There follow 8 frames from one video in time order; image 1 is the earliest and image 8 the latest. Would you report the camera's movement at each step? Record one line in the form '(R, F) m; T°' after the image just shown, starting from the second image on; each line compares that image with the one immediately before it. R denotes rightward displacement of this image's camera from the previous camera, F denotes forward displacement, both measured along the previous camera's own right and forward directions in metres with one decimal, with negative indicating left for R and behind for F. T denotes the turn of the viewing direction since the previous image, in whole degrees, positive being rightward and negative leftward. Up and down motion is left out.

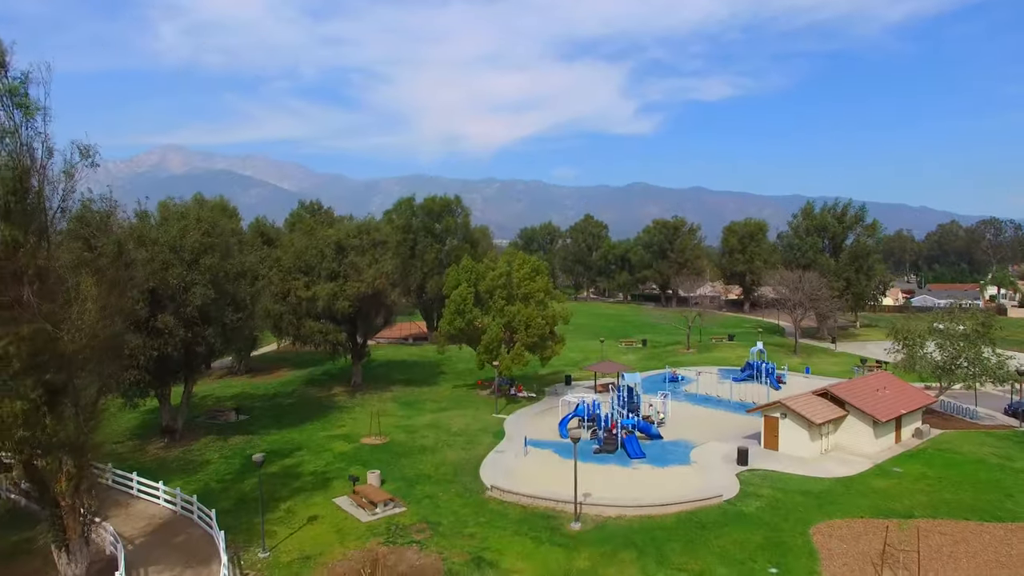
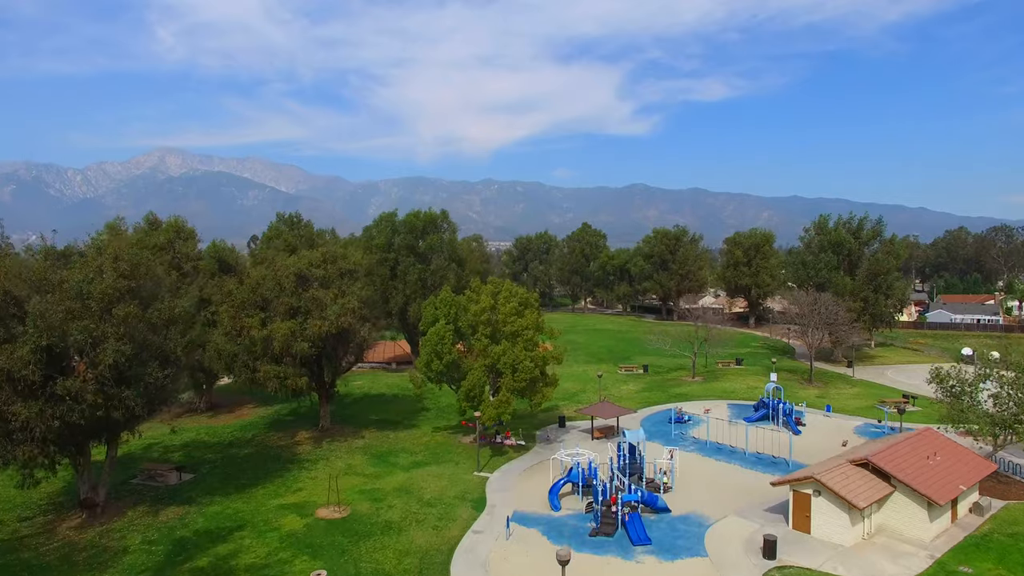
(+0.5, +3.3) m; 0°
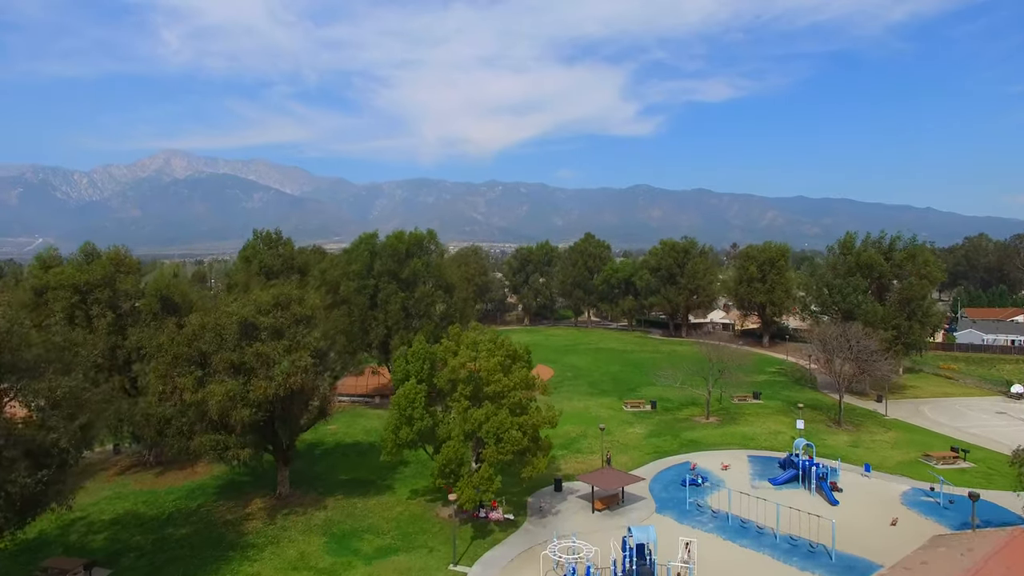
(+0.6, +3.8) m; 0°
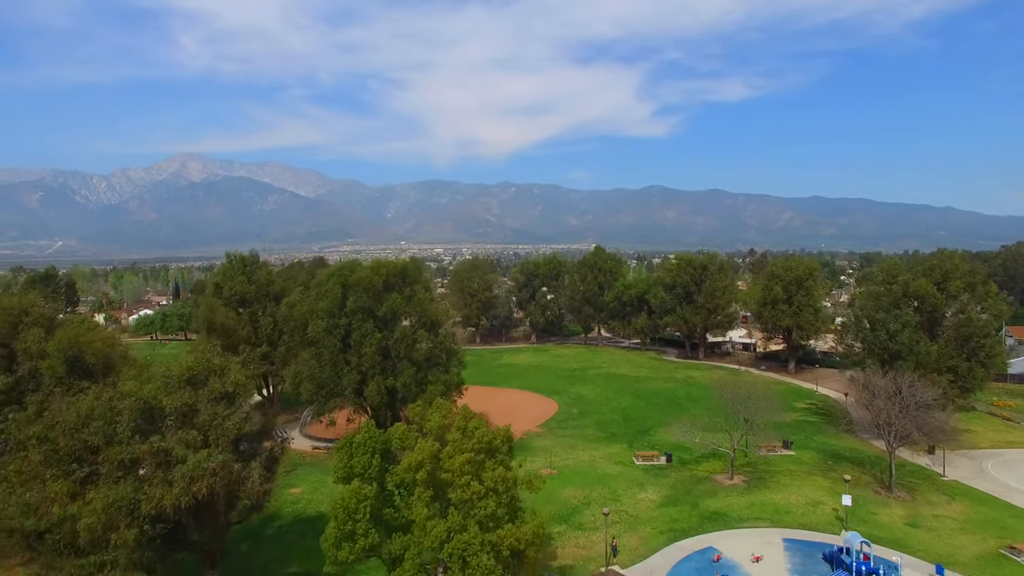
(+1.0, +4.6) m; -1°
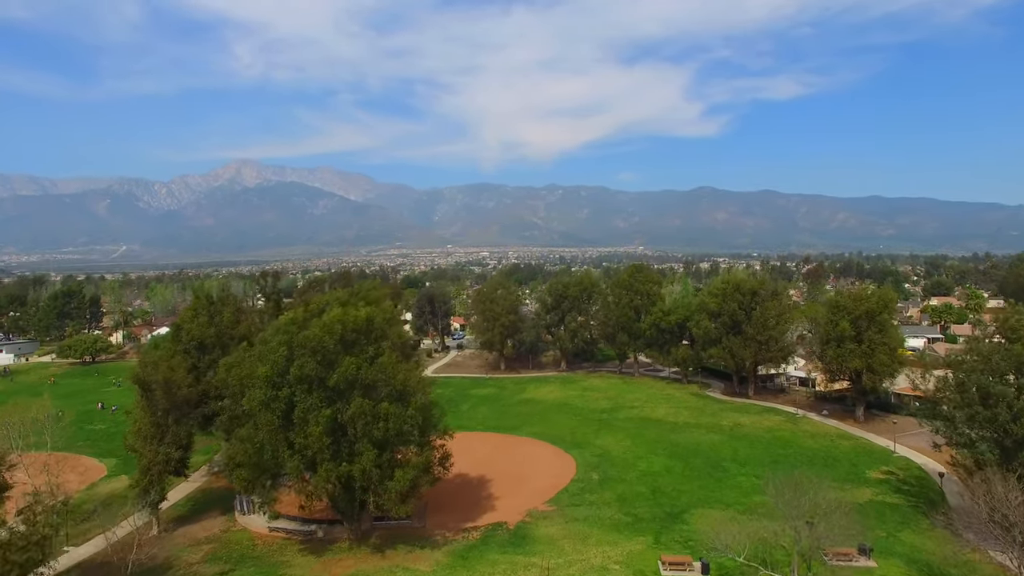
(+2.2, +7.0) m; -4°
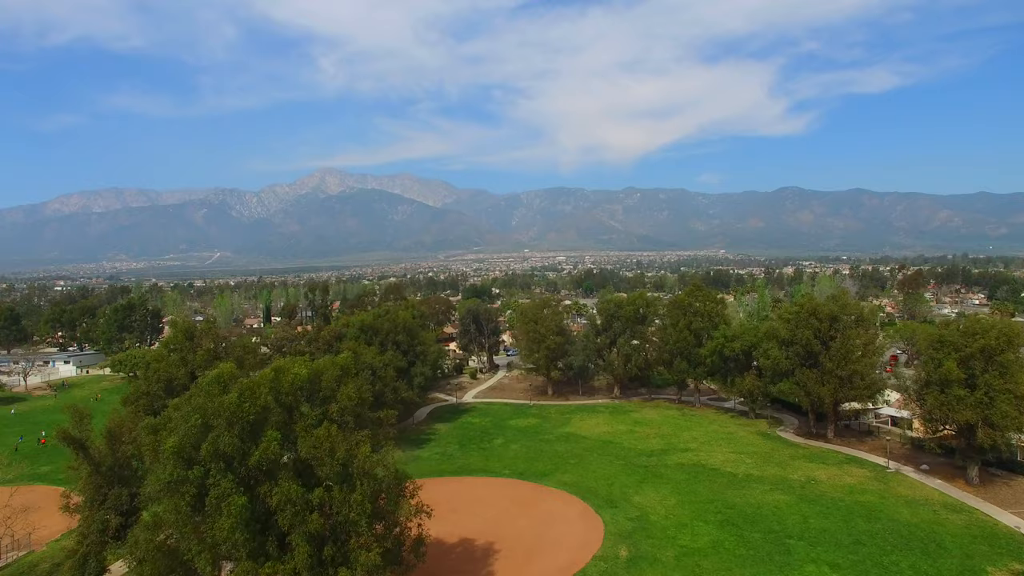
(+3.1, +6.1) m; -7°
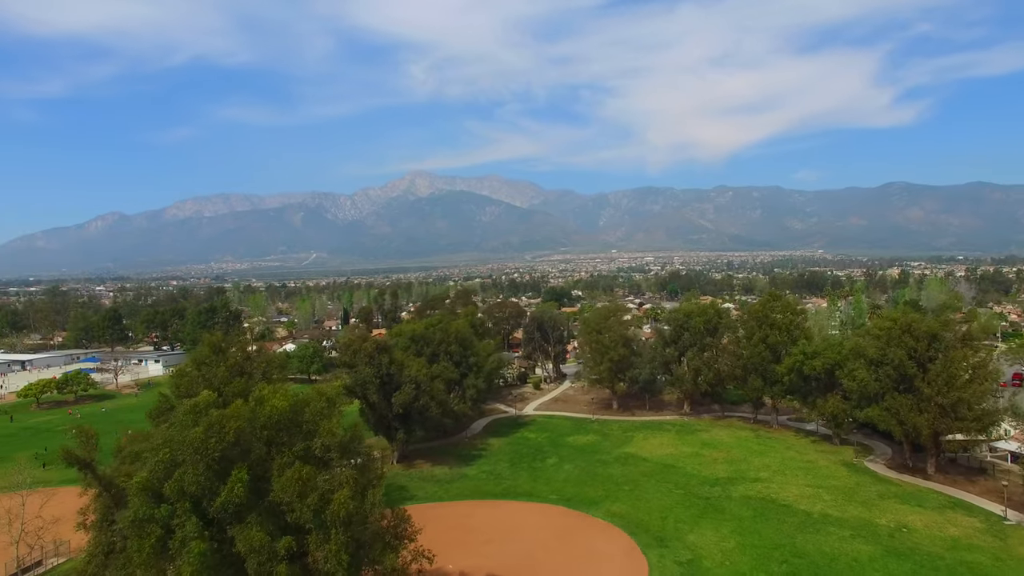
(+2.4, +3.0) m; -8°
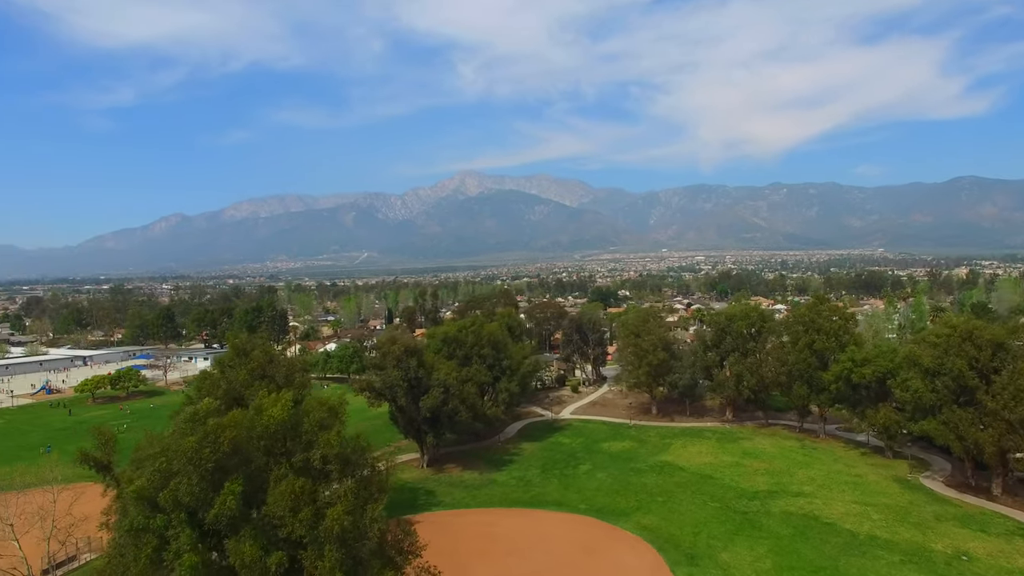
(+1.2, +1.1) m; -4°
